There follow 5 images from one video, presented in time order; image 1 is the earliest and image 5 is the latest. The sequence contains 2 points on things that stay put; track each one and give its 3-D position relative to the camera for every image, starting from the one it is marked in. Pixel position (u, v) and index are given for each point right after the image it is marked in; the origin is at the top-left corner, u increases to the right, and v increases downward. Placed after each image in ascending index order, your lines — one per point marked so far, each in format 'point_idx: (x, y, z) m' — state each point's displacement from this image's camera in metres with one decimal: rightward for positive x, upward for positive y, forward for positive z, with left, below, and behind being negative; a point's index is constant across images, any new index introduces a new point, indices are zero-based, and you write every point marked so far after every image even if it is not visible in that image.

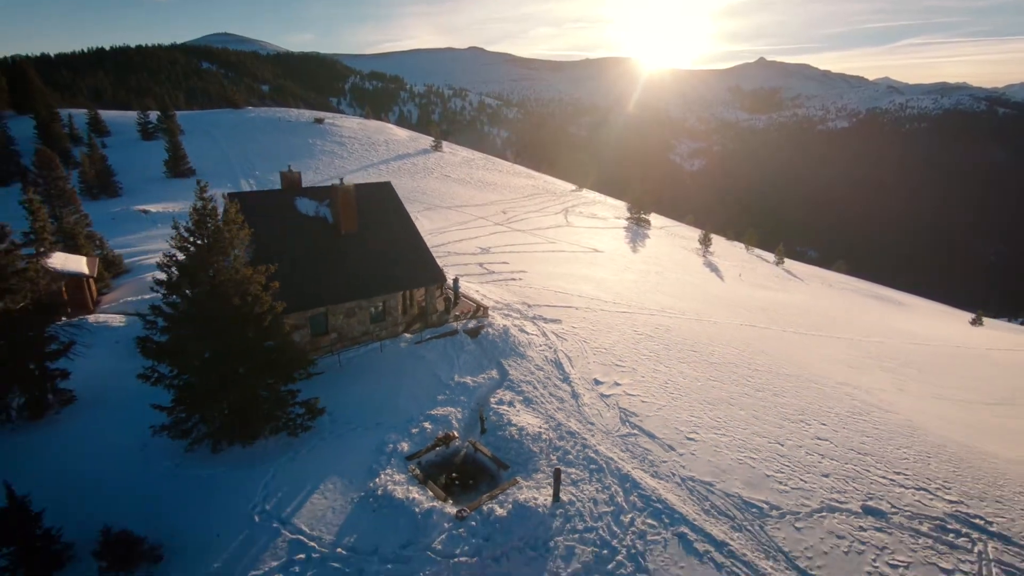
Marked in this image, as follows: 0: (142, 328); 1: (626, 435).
0: (-10.9, -1.1, +15.9) m
1: (+2.8, -3.4, +12.7) m
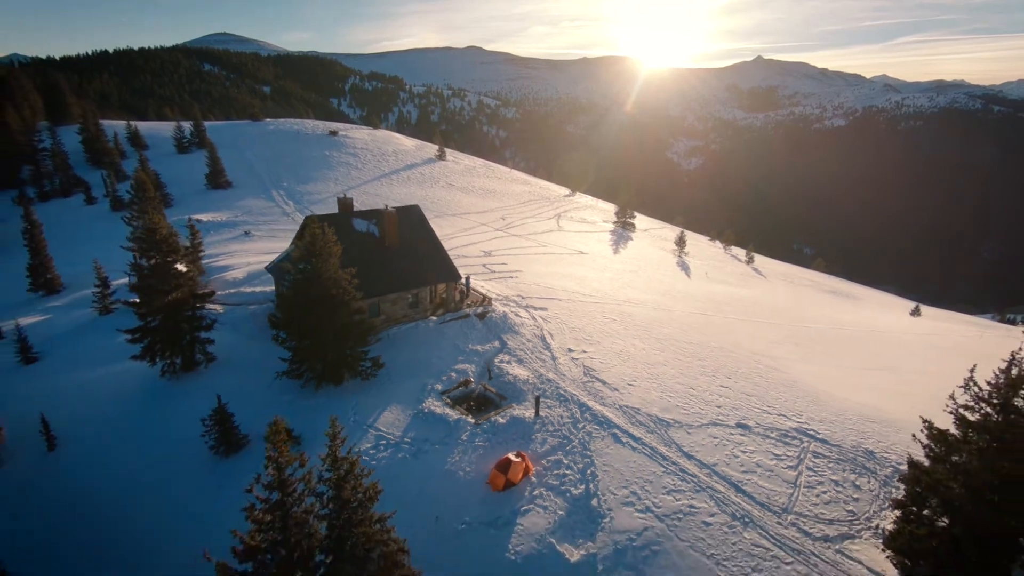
0: (-11.0, -1.0, +21.8) m
1: (+2.7, -3.2, +18.7) m
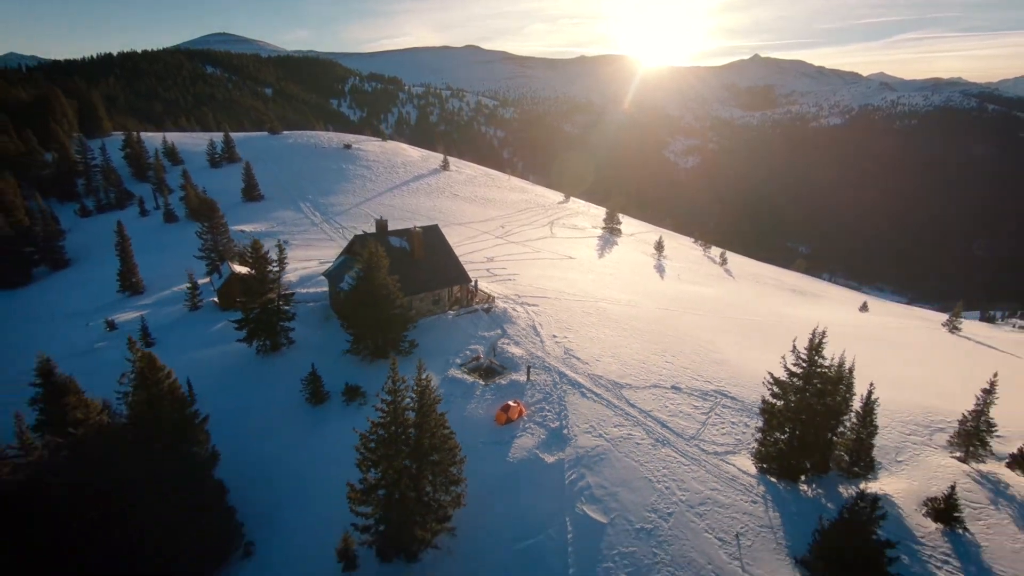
0: (-11.1, -1.0, +28.5) m
1: (+2.6, -3.3, +25.4) m
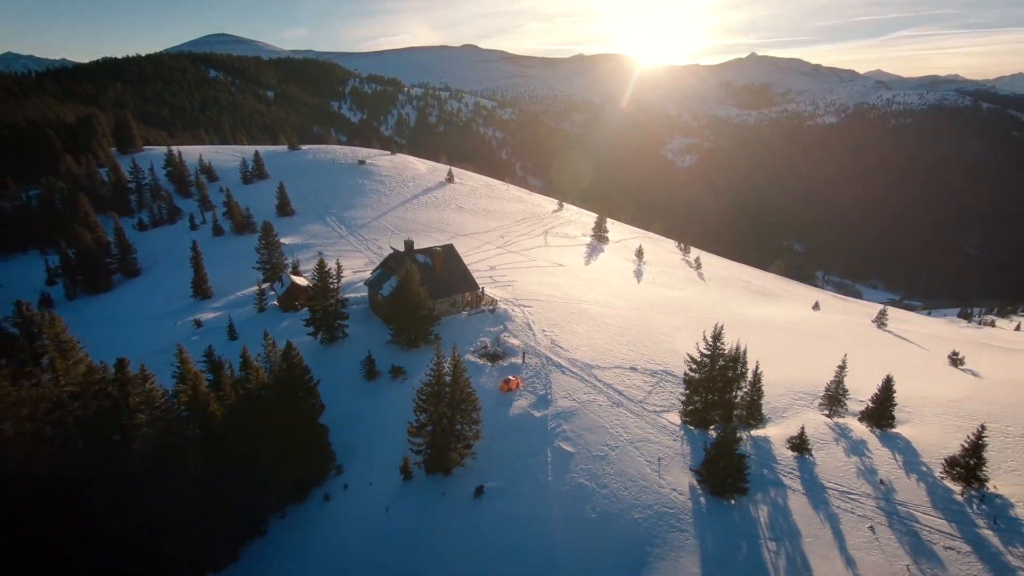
0: (-11.1, -1.5, +36.7) m
1: (+2.6, -3.7, +33.7) m
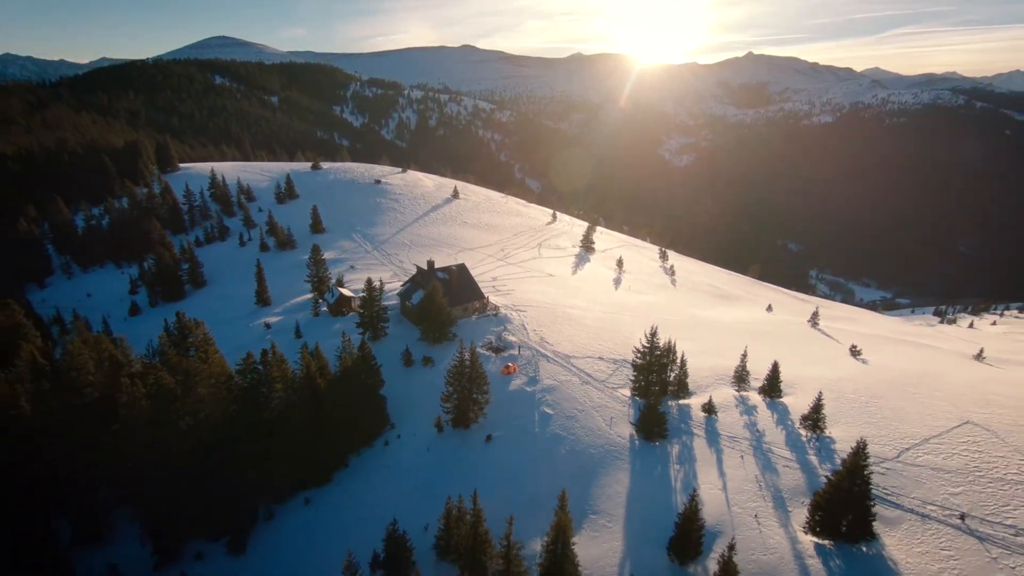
0: (-11.3, -2.4, +47.7) m
1: (+2.4, -4.5, +44.7) m
